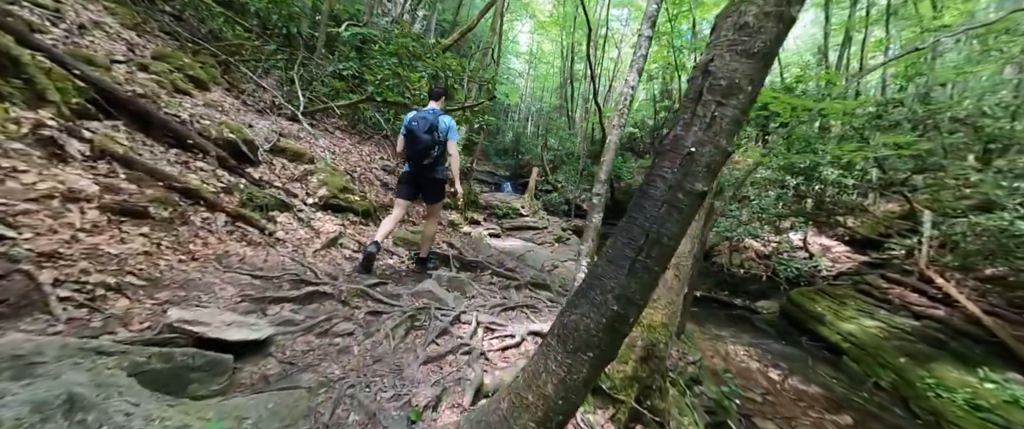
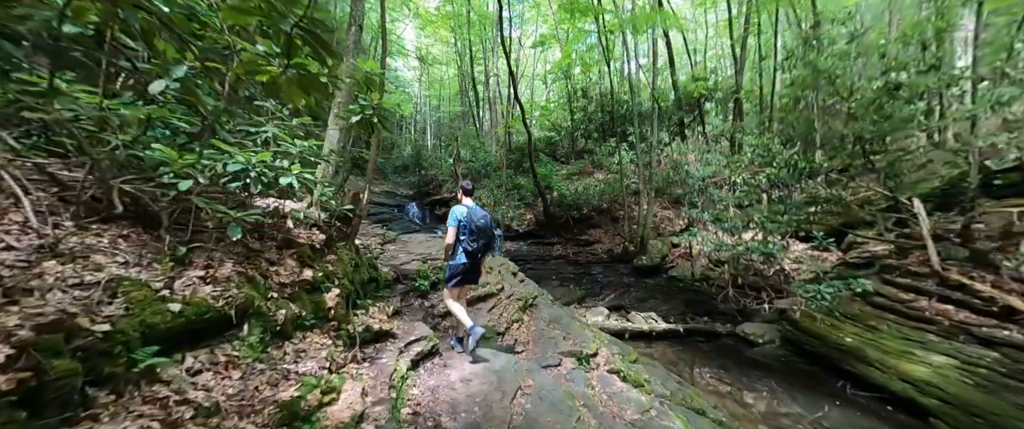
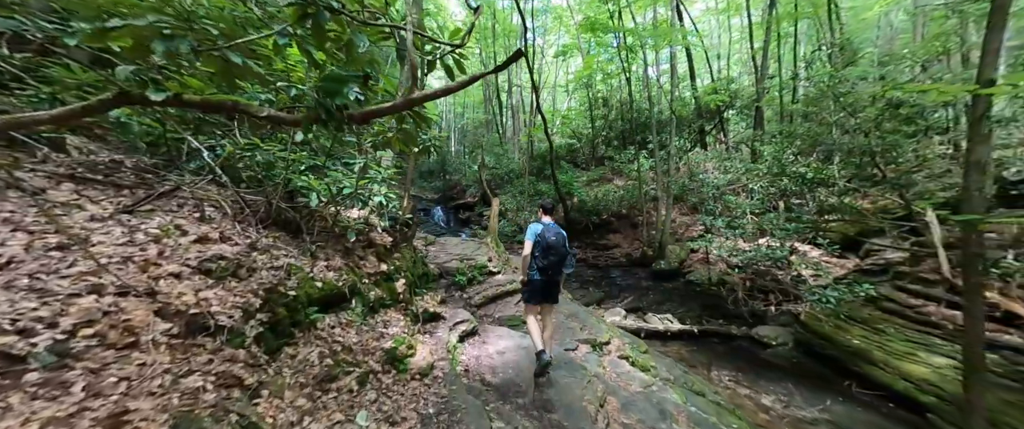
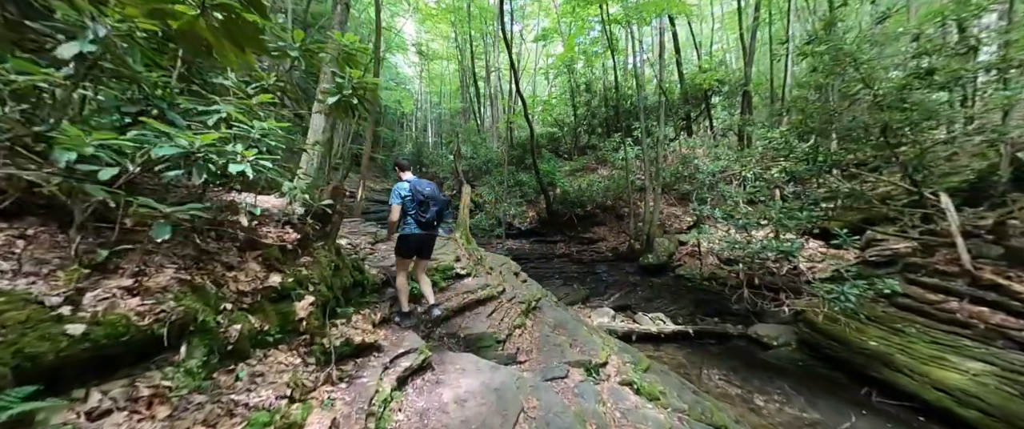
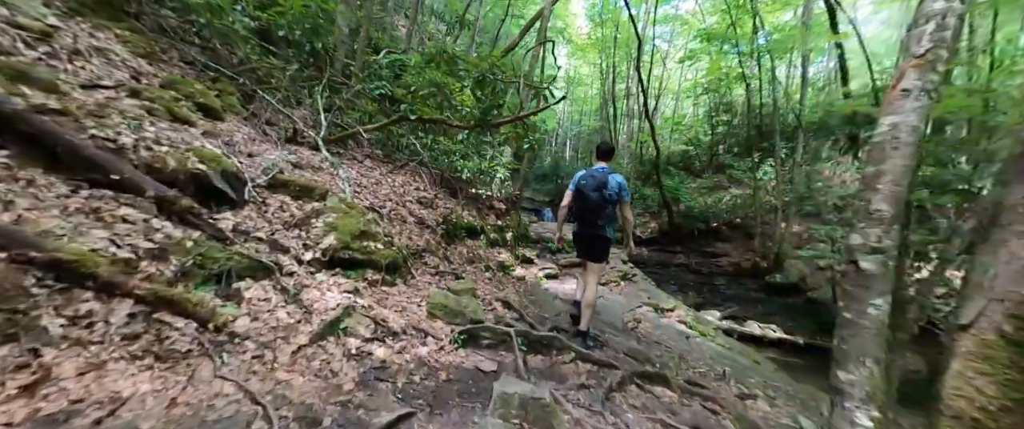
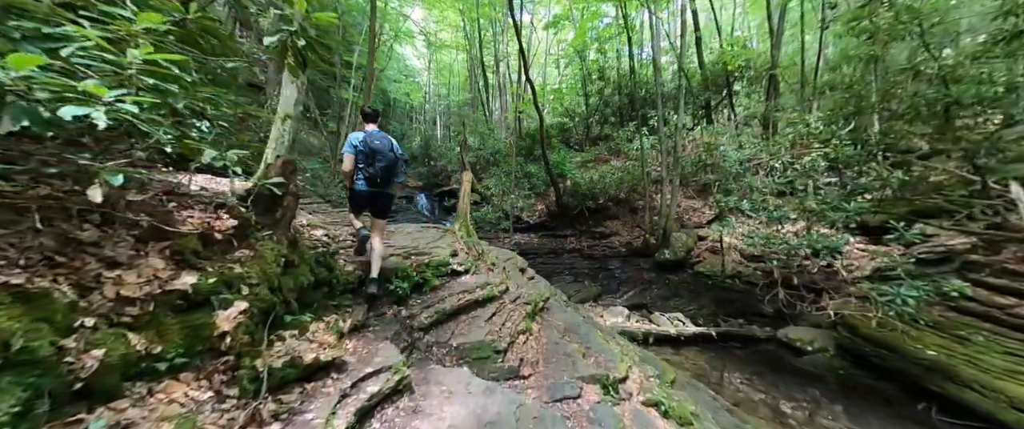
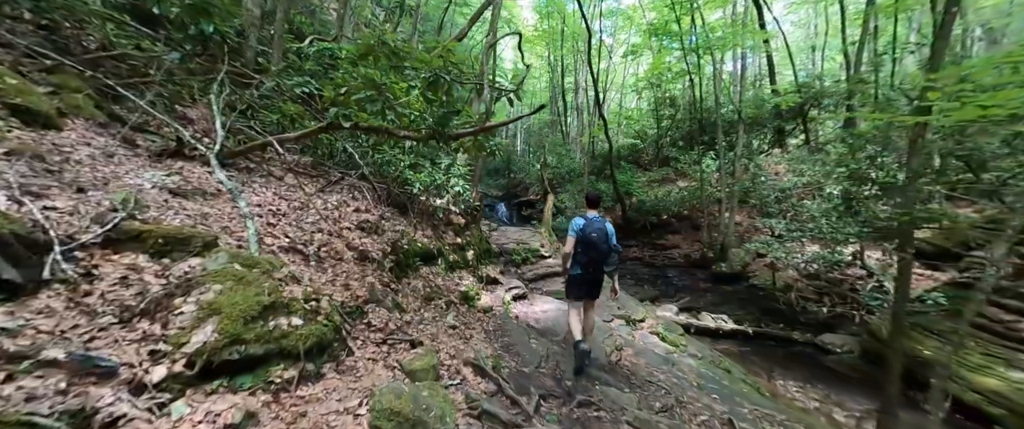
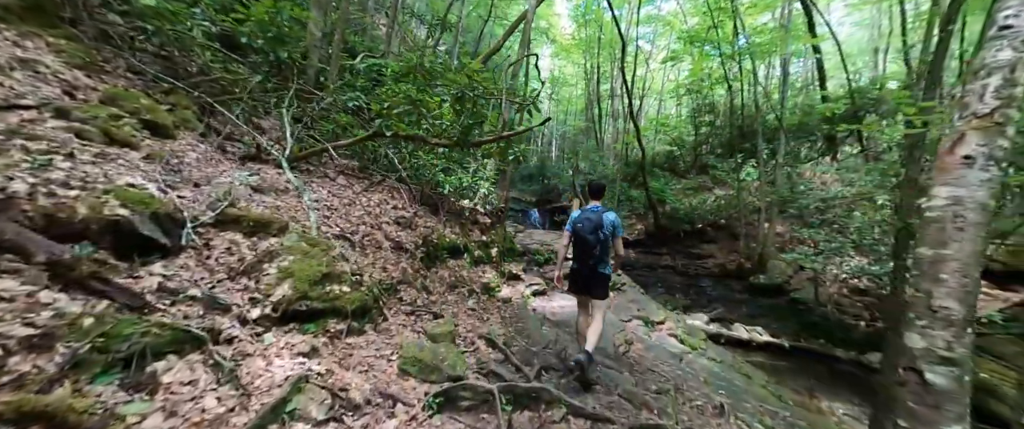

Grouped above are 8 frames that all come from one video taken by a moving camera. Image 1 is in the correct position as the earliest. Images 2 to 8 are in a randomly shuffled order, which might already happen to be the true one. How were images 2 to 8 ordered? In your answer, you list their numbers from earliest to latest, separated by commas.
5, 8, 7, 3, 2, 4, 6
